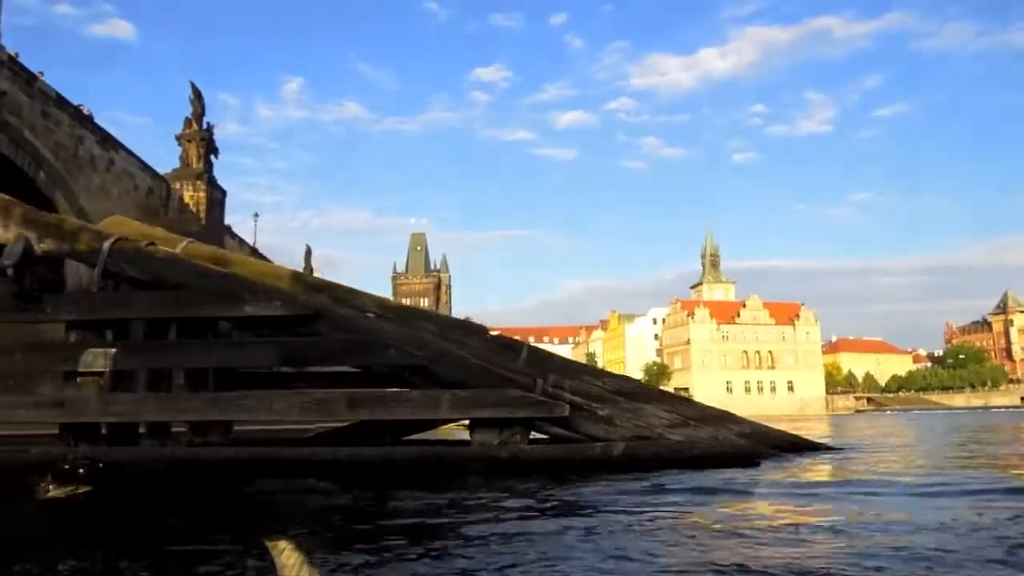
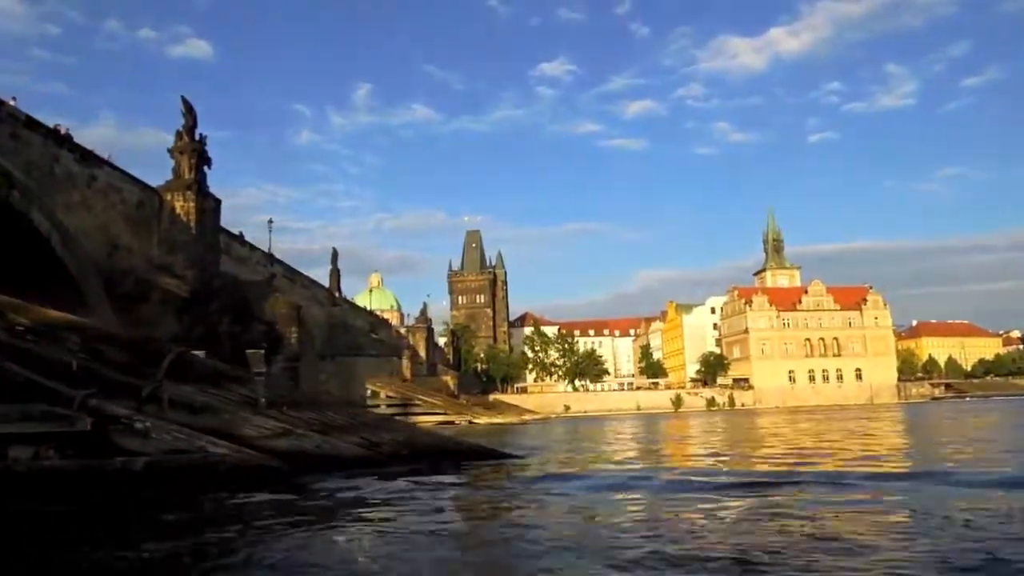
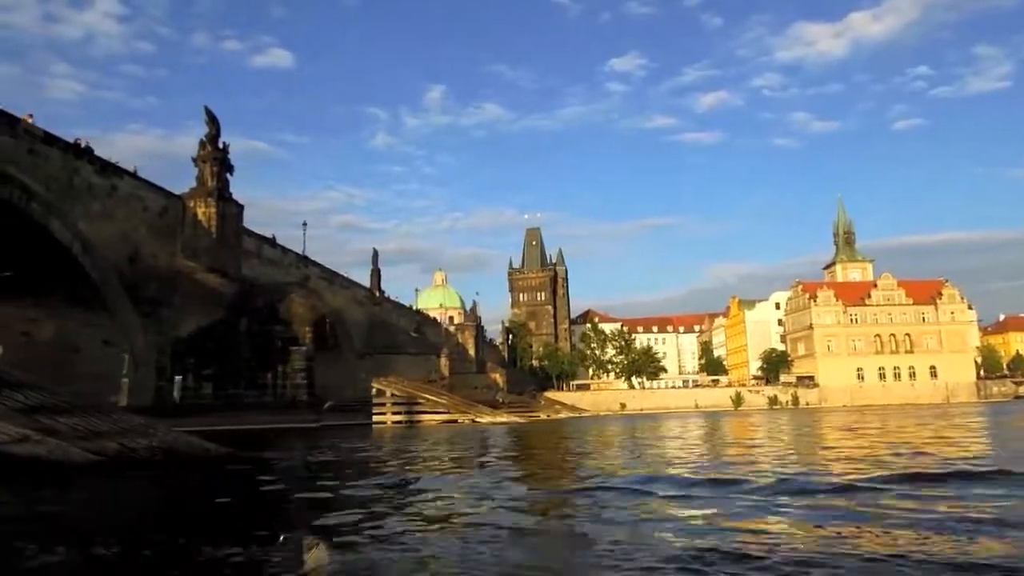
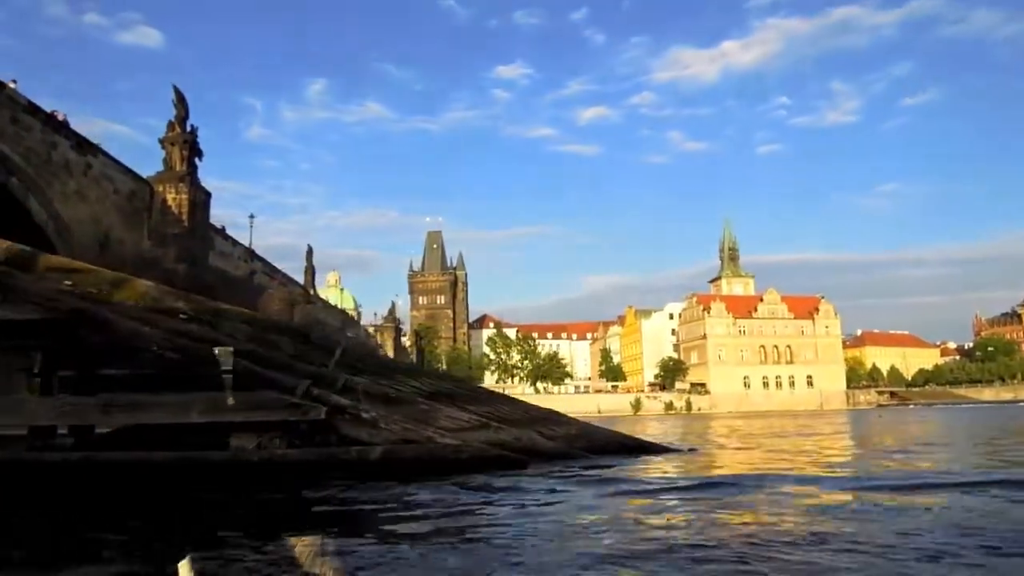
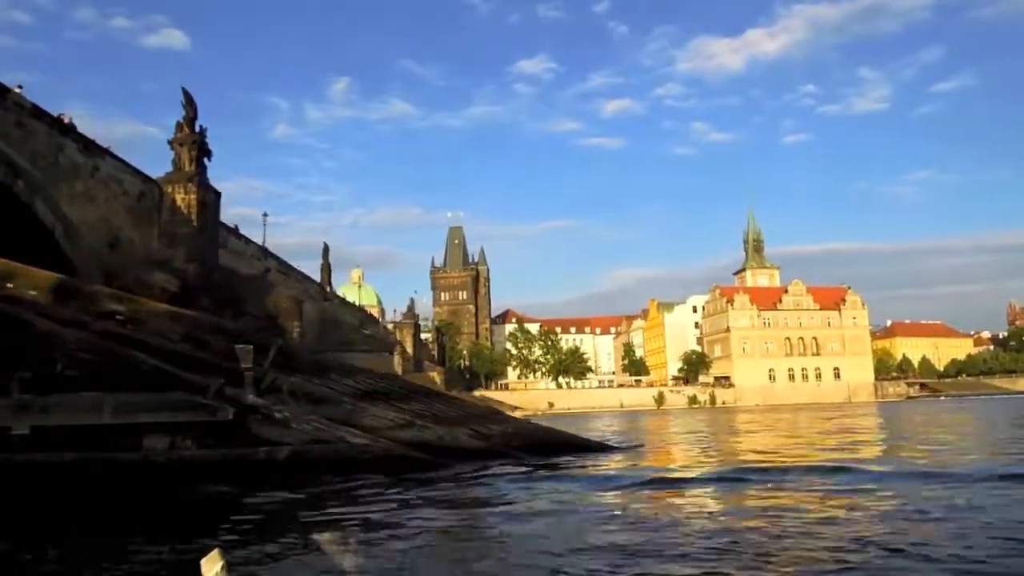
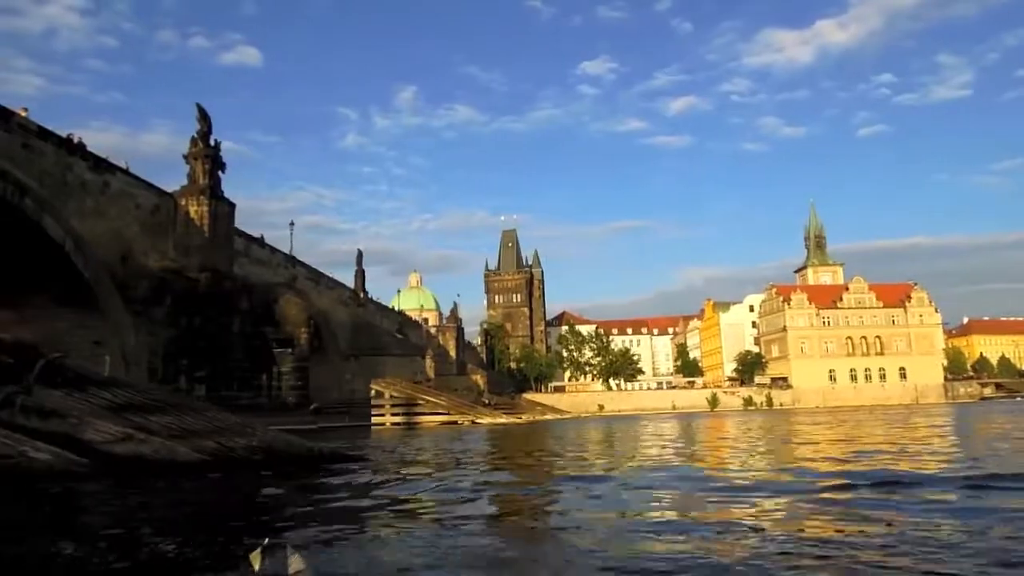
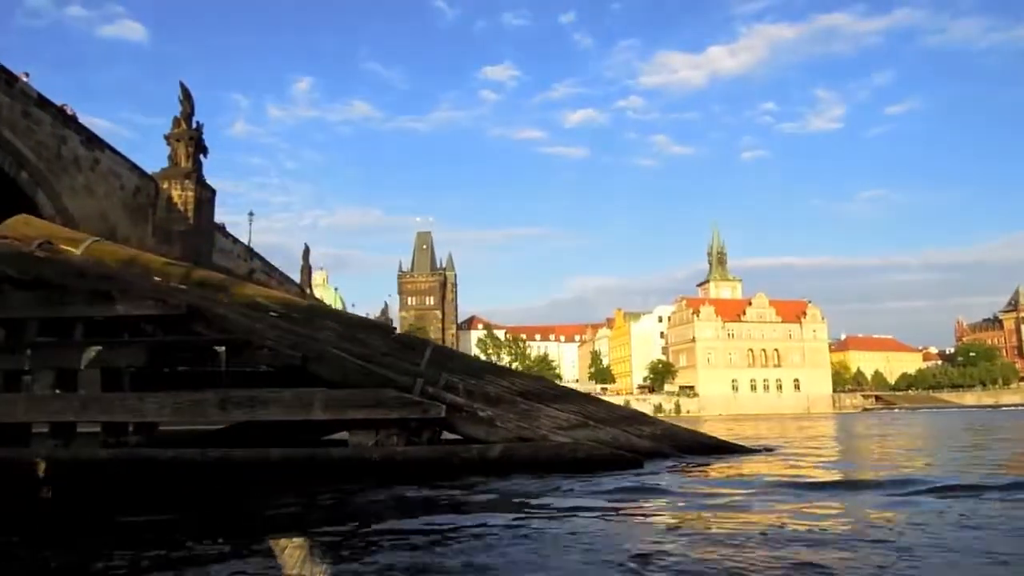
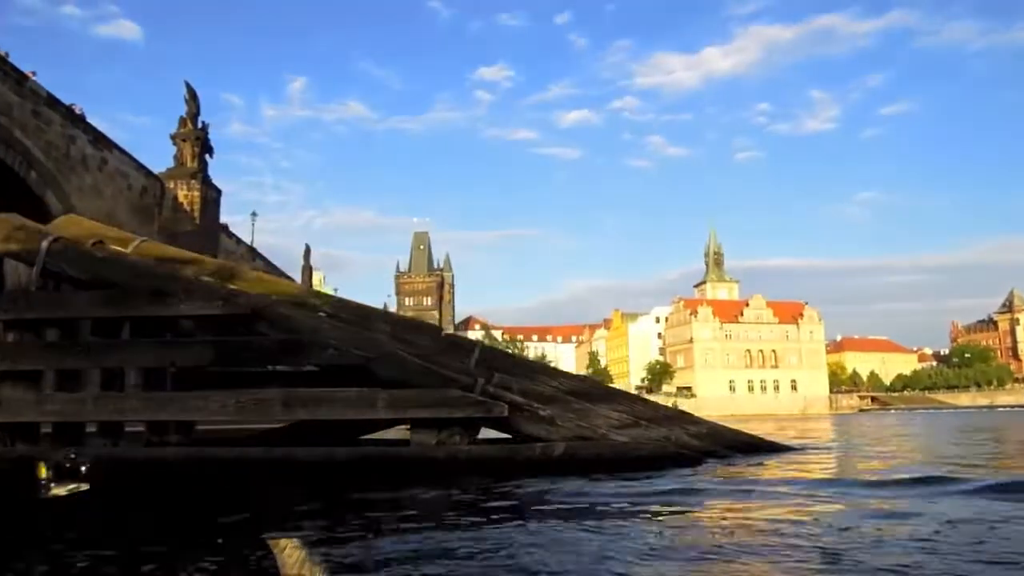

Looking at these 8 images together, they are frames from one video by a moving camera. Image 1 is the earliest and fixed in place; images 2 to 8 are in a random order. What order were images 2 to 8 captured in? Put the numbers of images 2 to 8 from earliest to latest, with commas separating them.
8, 7, 4, 5, 2, 6, 3
